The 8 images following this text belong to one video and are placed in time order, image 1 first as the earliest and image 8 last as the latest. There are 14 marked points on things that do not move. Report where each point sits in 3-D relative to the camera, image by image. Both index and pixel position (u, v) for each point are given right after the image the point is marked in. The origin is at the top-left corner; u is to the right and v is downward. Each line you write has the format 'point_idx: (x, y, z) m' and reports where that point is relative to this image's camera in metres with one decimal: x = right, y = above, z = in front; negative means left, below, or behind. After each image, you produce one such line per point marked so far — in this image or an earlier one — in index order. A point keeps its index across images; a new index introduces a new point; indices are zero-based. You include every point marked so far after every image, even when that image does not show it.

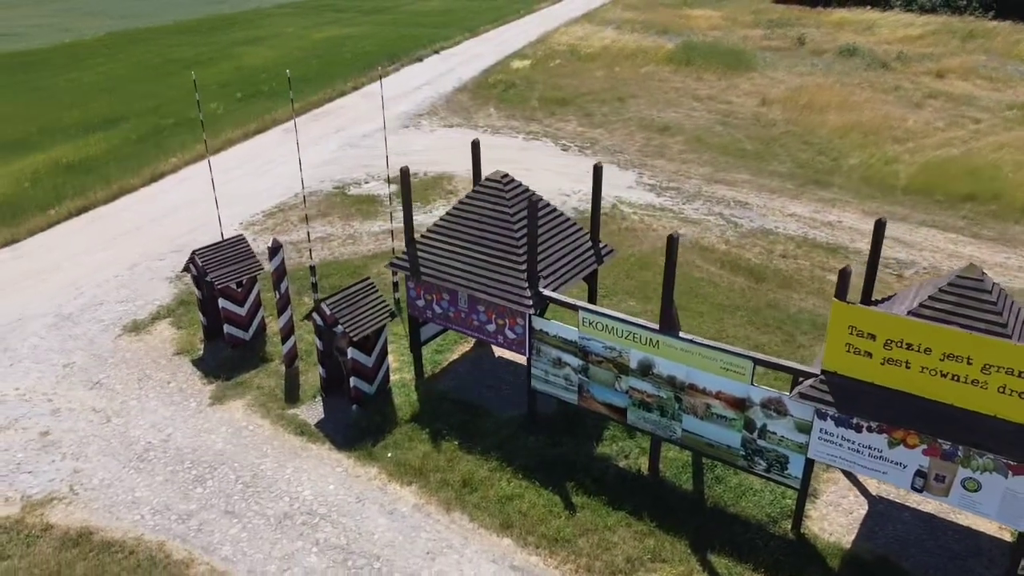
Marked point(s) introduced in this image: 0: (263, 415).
0: (-4.1, -2.1, +13.3) m
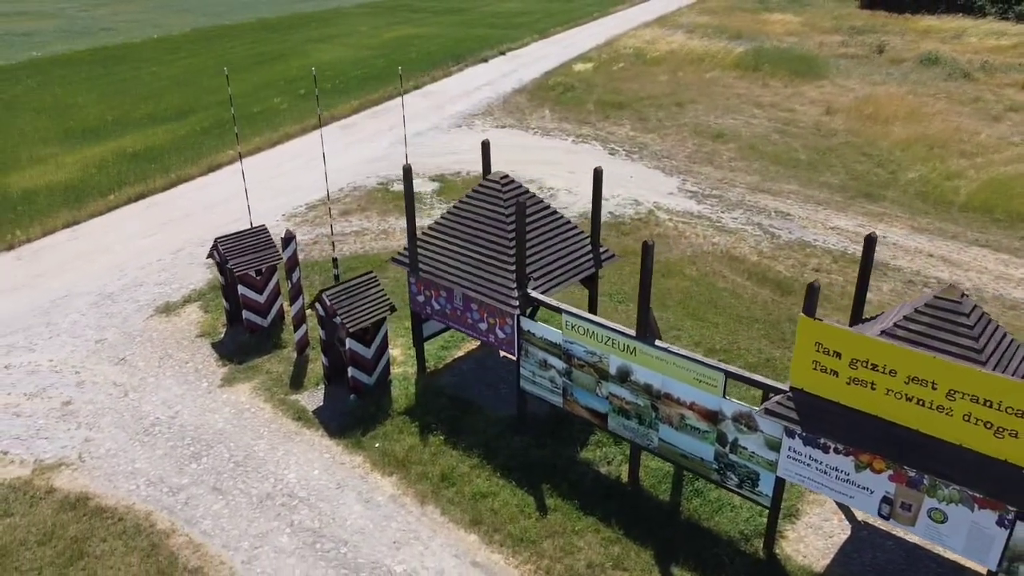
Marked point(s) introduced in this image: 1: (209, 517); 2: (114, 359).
0: (-4.2, -1.9, +13.8) m
1: (-4.2, -3.2, +11.2) m
2: (-7.5, -1.3, +15.1) m
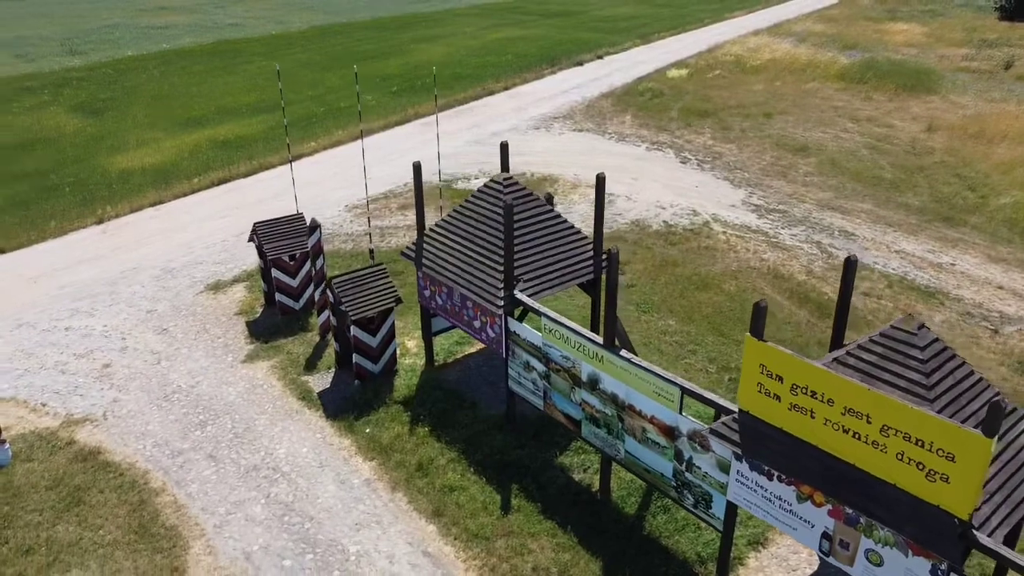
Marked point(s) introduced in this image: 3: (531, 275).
0: (-4.2, -1.6, +14.6) m
1: (-4.7, -2.9, +12.0) m
2: (-7.2, -0.8, +16.3) m
3: (+0.3, +0.2, +12.4) m
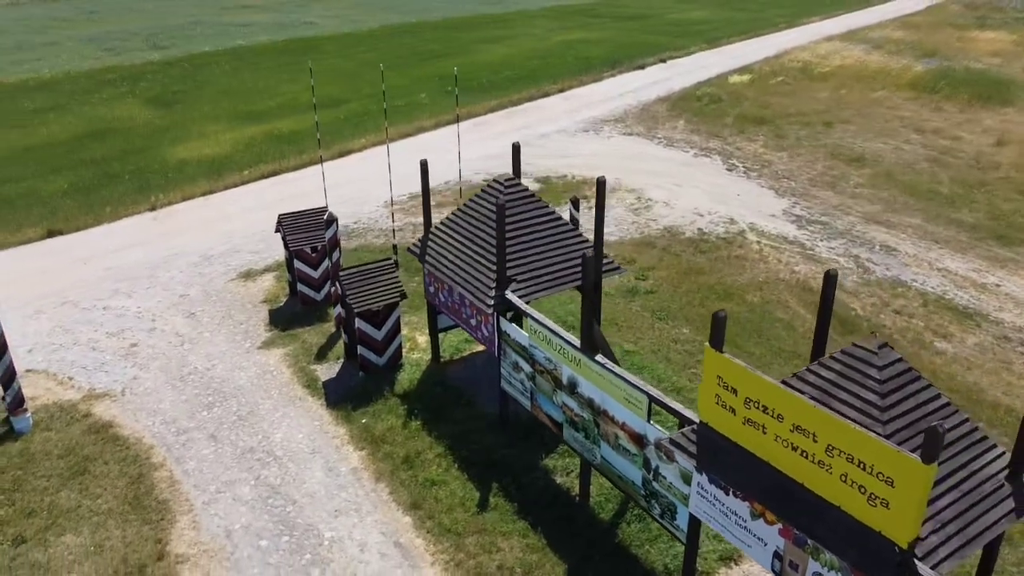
0: (-4.1, -1.4, +15.1) m
1: (-4.9, -2.7, +12.5) m
2: (-6.9, -0.5, +17.1) m
3: (+0.2, +0.2, +12.5) m
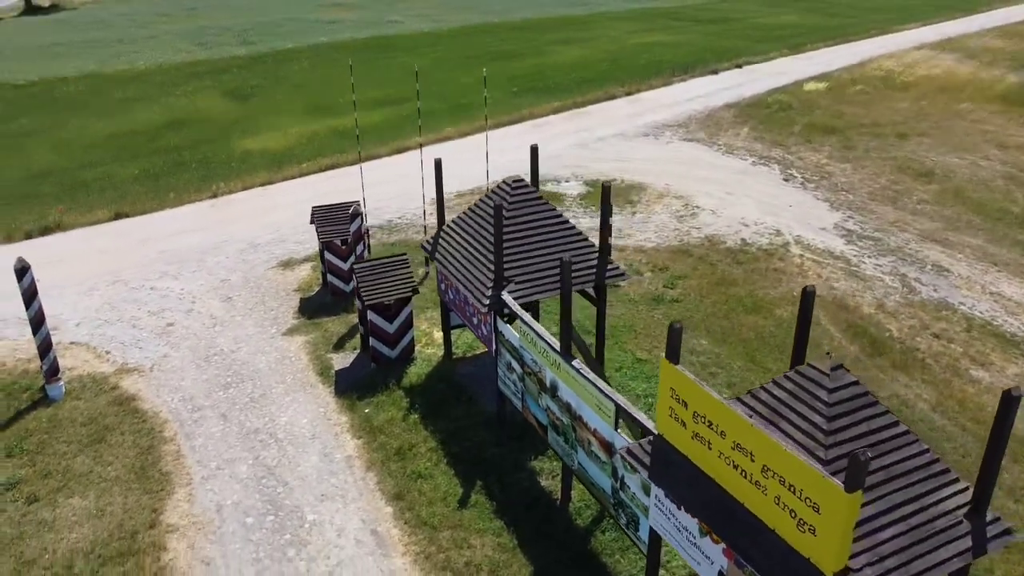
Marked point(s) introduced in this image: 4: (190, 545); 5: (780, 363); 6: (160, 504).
0: (-3.9, -1.2, +15.6) m
1: (-5.0, -2.4, +13.2) m
2: (-6.4, -0.2, +17.9) m
3: (+0.2, +0.2, +12.6) m
4: (-4.4, -3.5, +10.9) m
5: (+5.0, -1.4, +15.0) m
6: (-5.1, -3.1, +11.6) m
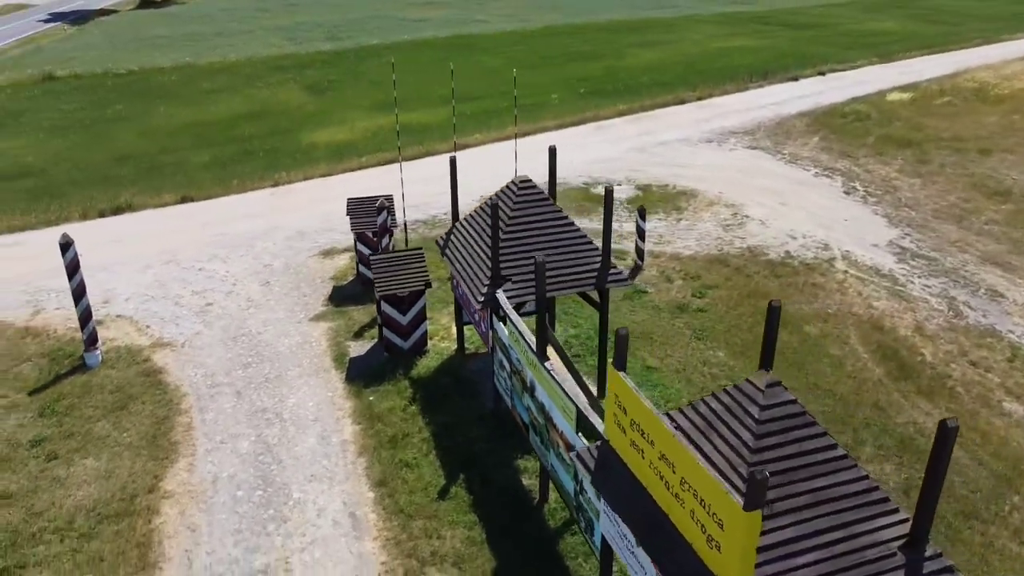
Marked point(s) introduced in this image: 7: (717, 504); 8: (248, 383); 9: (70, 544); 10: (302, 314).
0: (-3.6, -1.0, +16.1) m
1: (-5.1, -2.1, +13.9) m
2: (-5.8, +0.2, +18.7) m
3: (+0.2, +0.2, +12.7) m
4: (-4.8, -3.2, +11.6) m
5: (+5.1, -1.7, +14.6) m
6: (-5.4, -2.8, +12.4) m
7: (+1.7, -1.8, +6.7) m
8: (-4.8, -1.7, +14.7) m
9: (-6.0, -3.5, +11.0) m
10: (-4.5, -0.6, +17.2) m
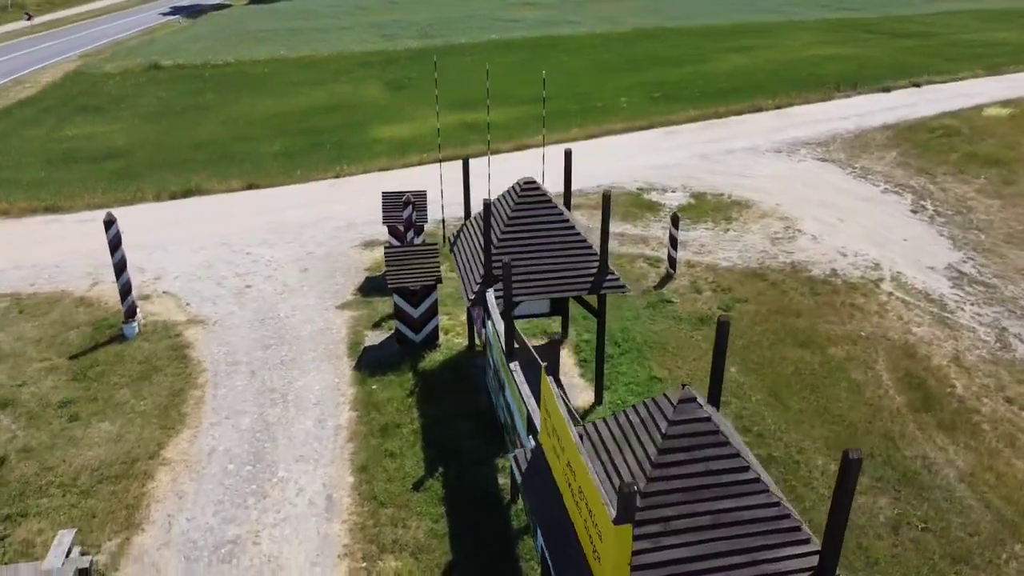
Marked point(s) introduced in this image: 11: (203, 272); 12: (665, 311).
0: (-3.3, -0.8, +16.7) m
1: (-5.1, -1.8, +14.6) m
2: (-5.1, +0.5, +19.5) m
3: (0.0, +0.2, +12.7) m
4: (-5.2, -2.9, +12.3) m
5: (+5.1, -2.0, +14.0) m
6: (-5.6, -2.5, +13.1) m
7: (+0.7, -1.9, +6.6) m
8: (-4.7, -1.4, +15.3) m
9: (-6.5, -3.1, +11.8) m
10: (-4.0, -0.3, +17.8) m
11: (-7.4, +0.4, +19.3) m
12: (+3.2, -0.5, +17.0) m
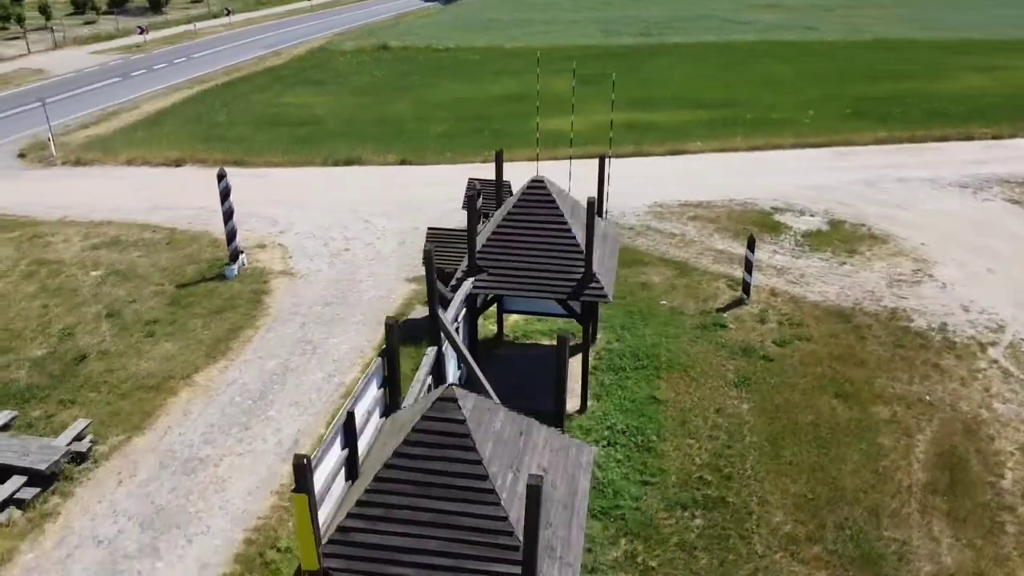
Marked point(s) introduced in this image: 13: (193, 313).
0: (-2.3, -0.2, +17.8) m
1: (-4.8, -0.9, +16.4) m
2: (-2.9, +1.2, +21.0) m
3: (-0.2, +0.3, +13.0) m
4: (-5.7, -2.0, +14.3) m
5: (+4.6, -2.7, +12.7) m
6: (-5.8, -1.5, +15.2) m
7: (-1.8, -1.7, +7.1) m
8: (-4.1, -0.6, +17.0) m
9: (-7.1, -1.9, +14.3) m
10: (-2.5, +0.3, +19.1) m
11: (-5.2, +1.5, +21.6) m
12: (+4.0, -0.9, +16.1) m
13: (-6.8, -0.5, +17.1) m
